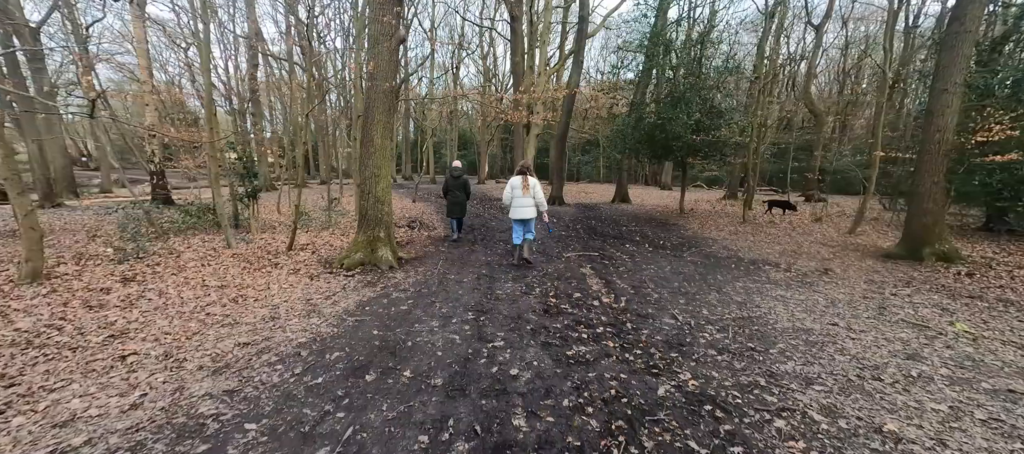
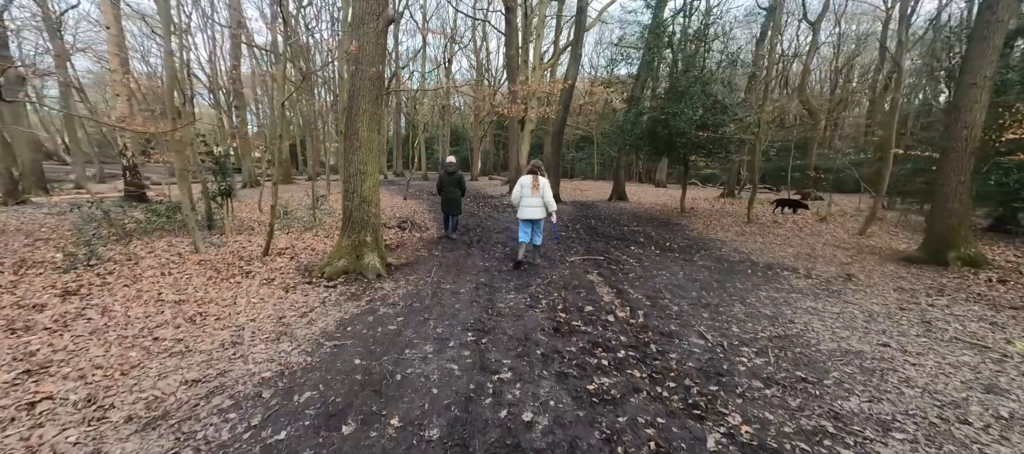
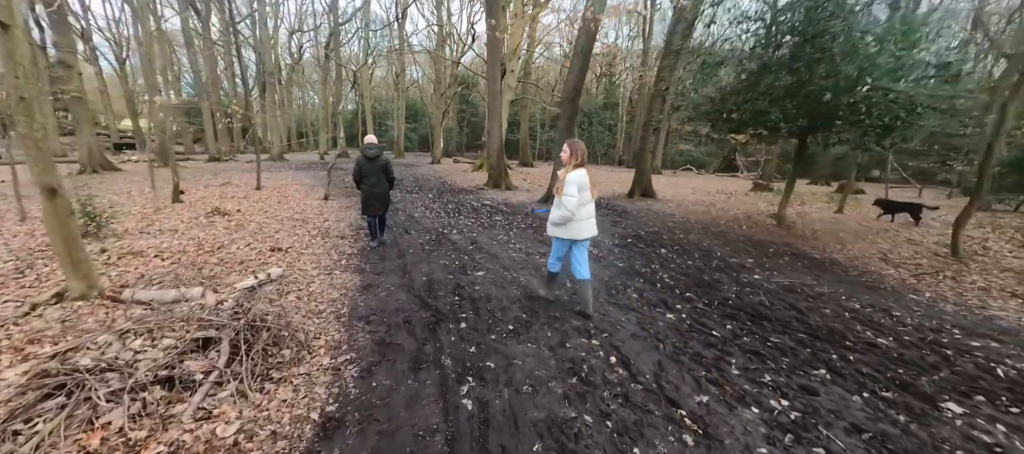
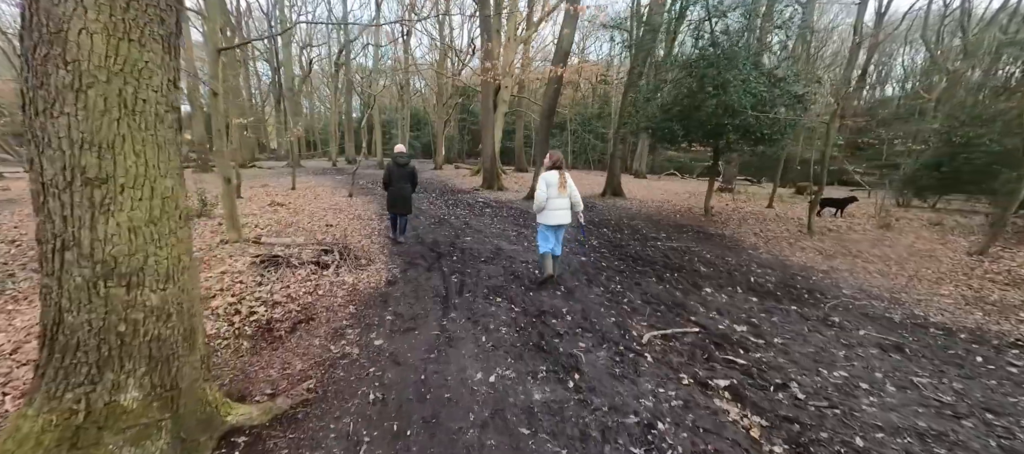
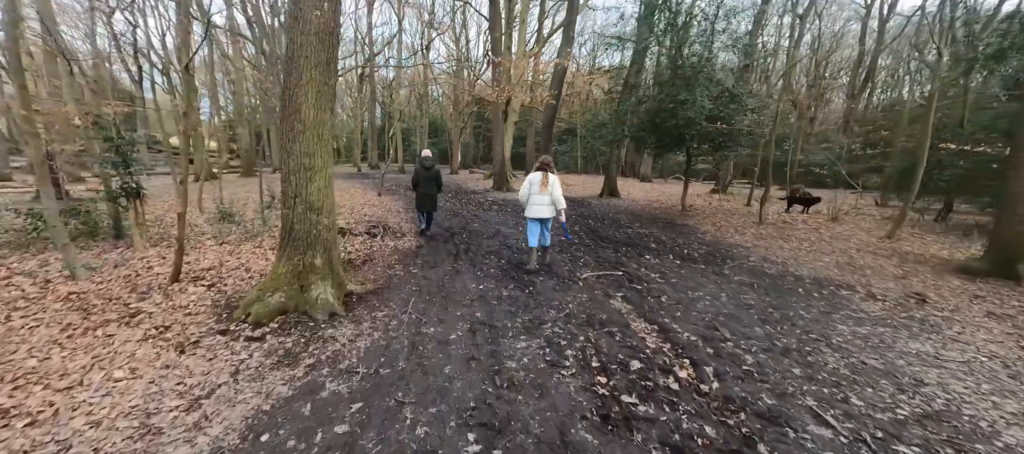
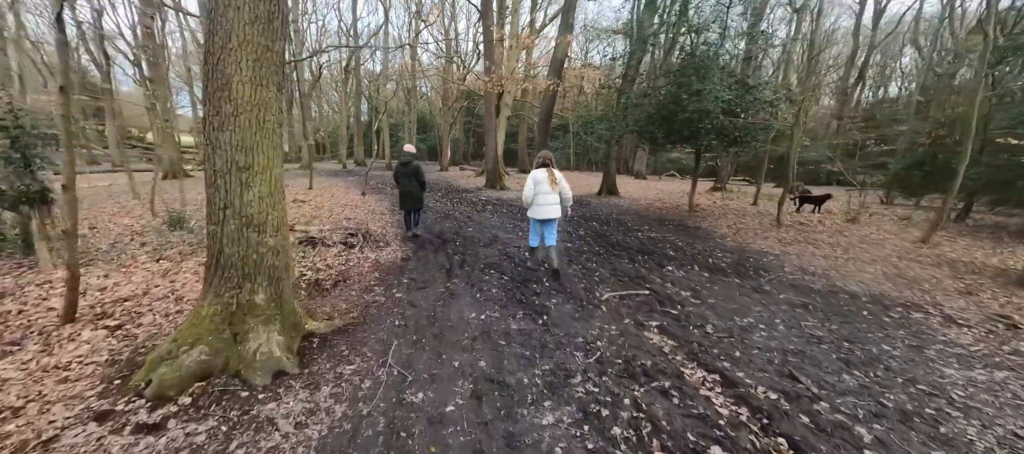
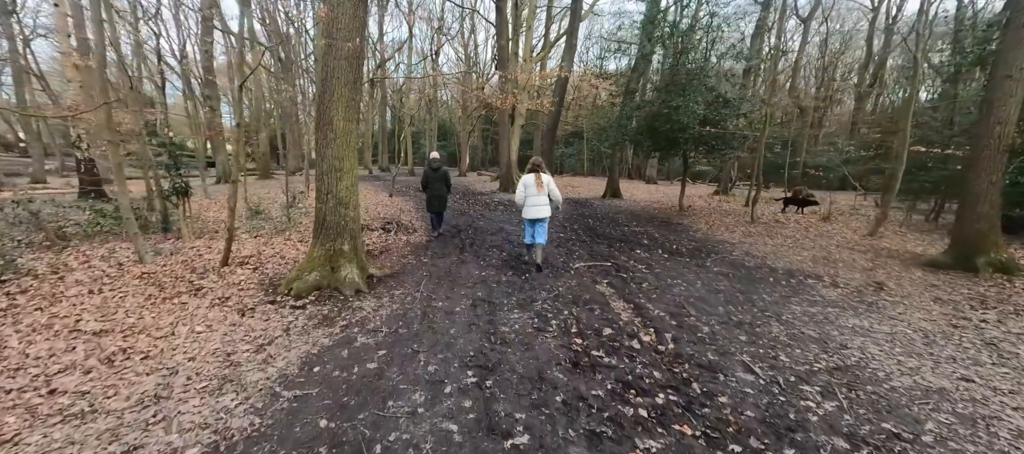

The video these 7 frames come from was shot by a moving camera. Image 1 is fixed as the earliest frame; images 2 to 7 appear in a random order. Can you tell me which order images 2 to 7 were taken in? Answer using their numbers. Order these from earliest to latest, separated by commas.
2, 7, 5, 6, 4, 3
